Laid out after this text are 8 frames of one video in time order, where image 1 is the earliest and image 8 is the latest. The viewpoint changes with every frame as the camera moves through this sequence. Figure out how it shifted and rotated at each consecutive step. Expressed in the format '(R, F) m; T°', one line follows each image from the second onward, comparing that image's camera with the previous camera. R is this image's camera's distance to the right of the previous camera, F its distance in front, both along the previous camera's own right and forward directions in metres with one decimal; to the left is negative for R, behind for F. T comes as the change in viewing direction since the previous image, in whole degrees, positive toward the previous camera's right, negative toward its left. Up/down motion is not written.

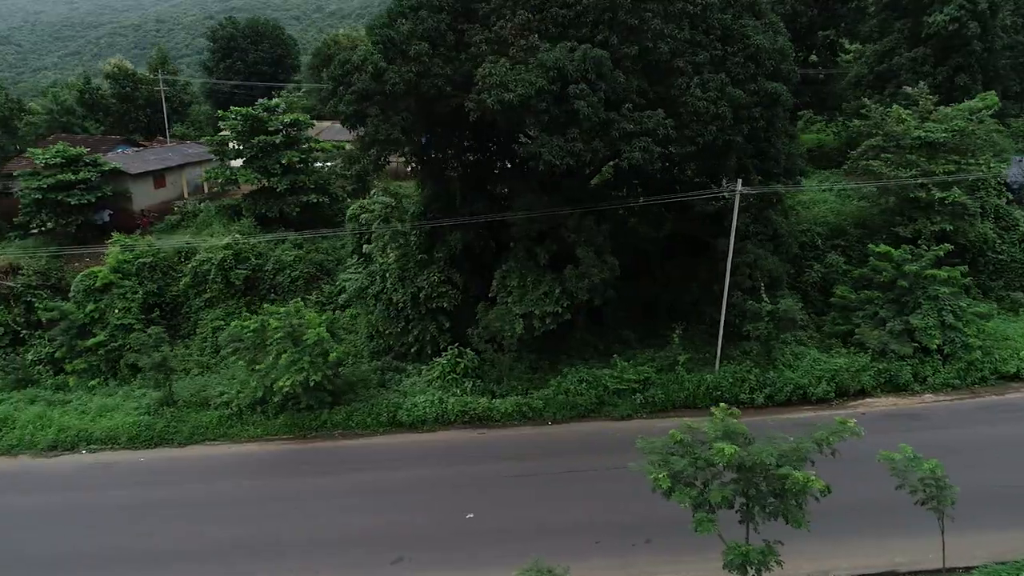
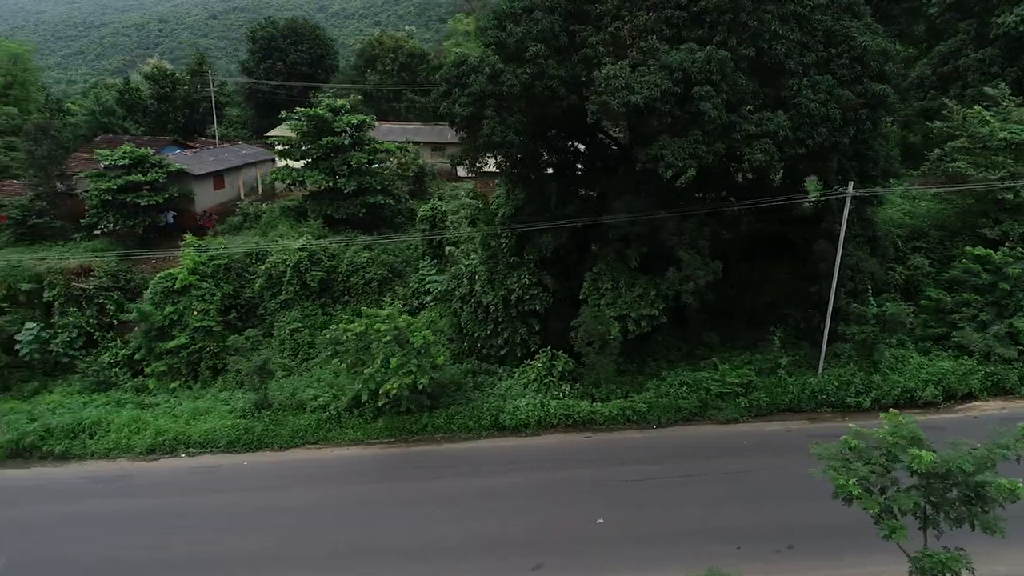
(-1.7, +0.1) m; 0°
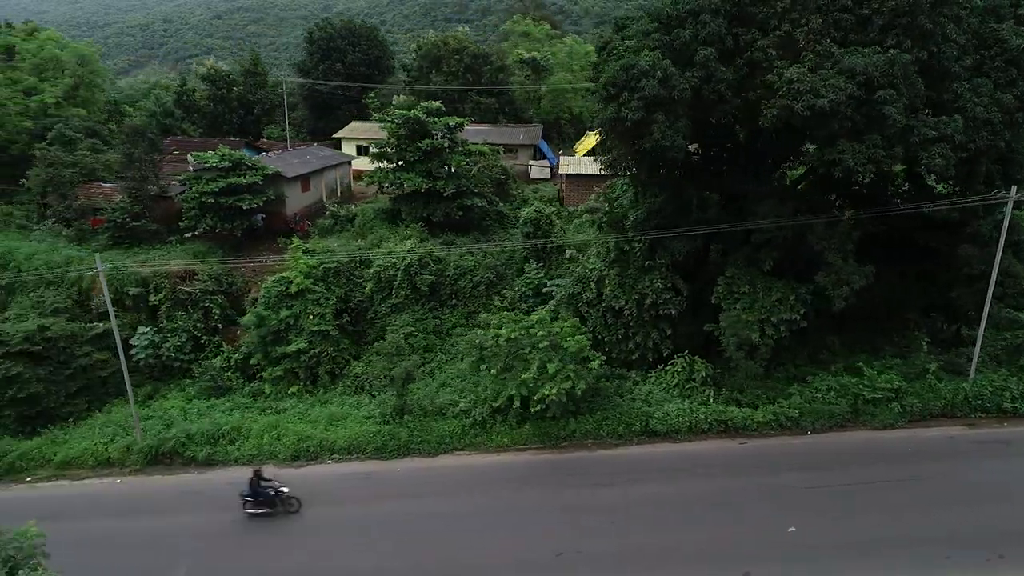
(-2.5, +0.1) m; 0°
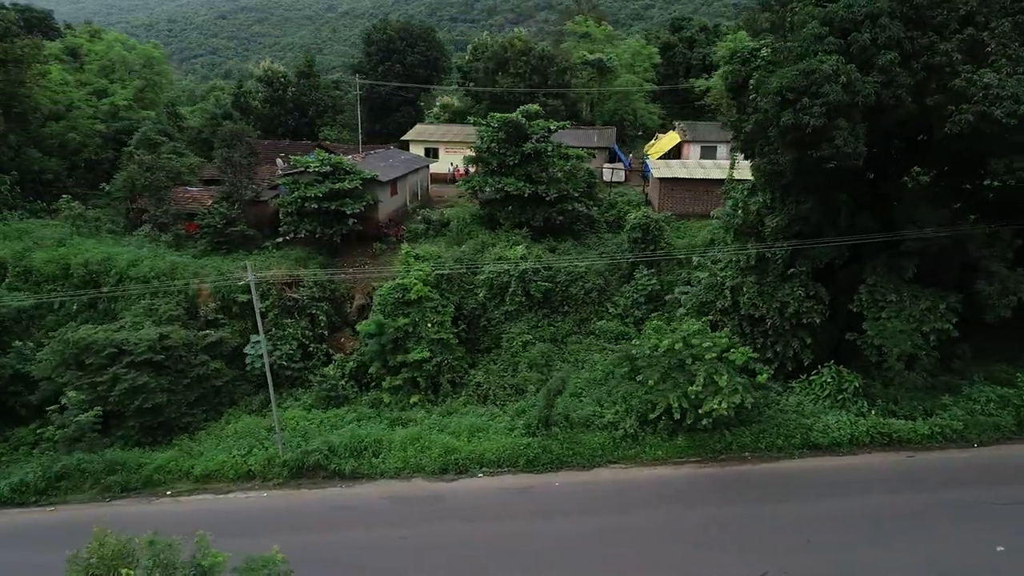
(-2.5, +0.3) m; 0°
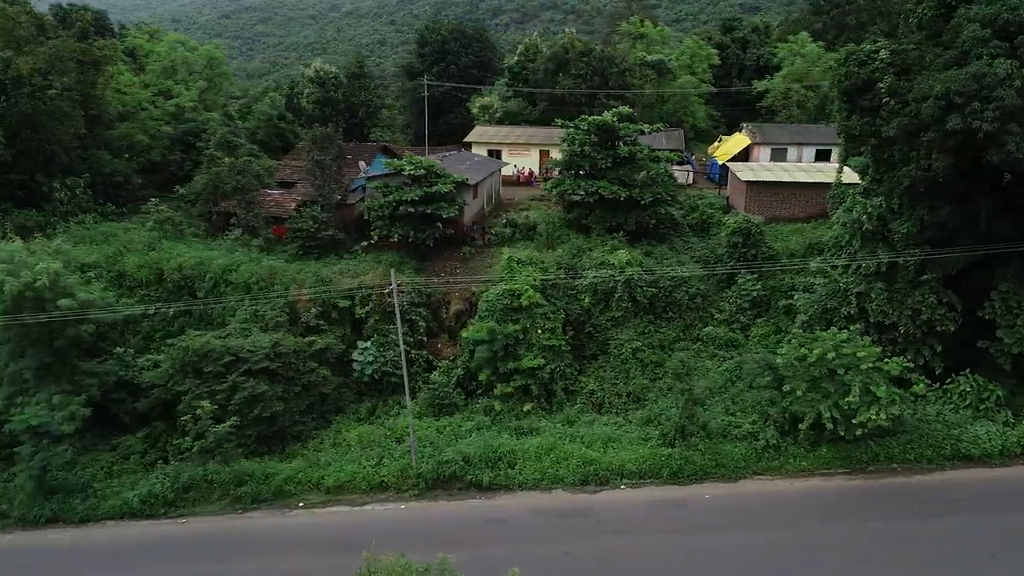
(-2.3, +0.2) m; 0°
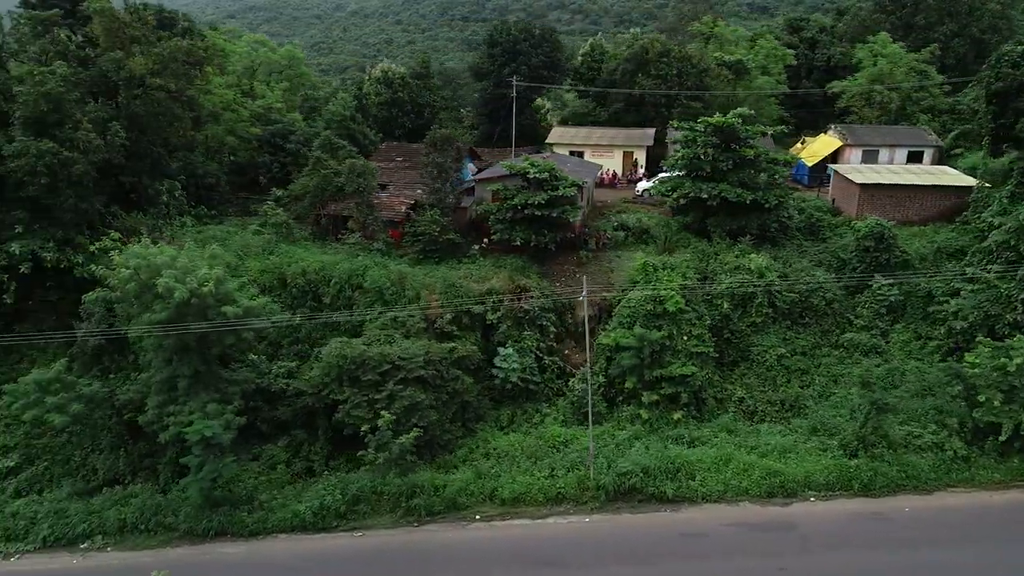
(-2.9, +0.3) m; 0°
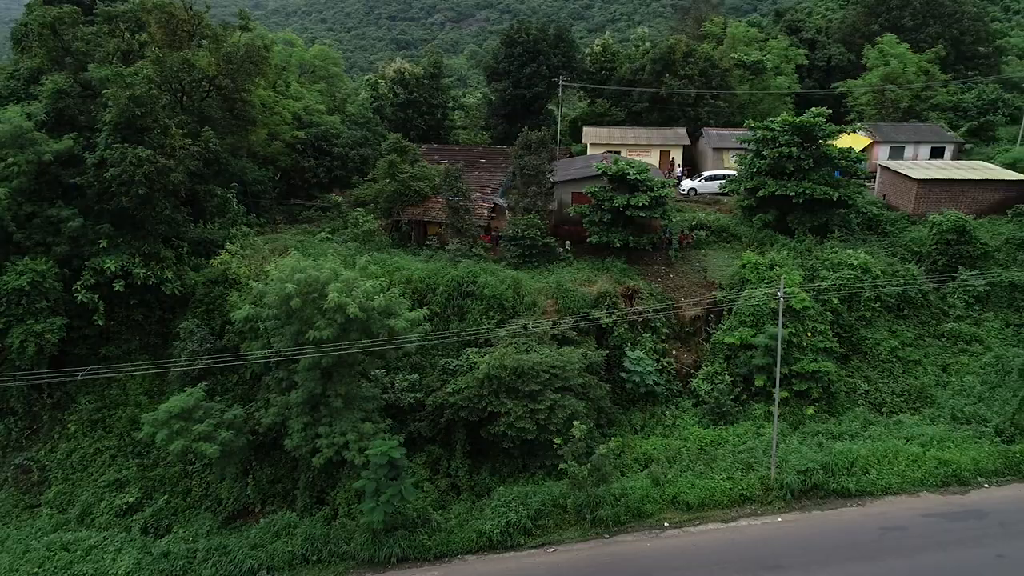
(-4.0, +0.5) m; +6°
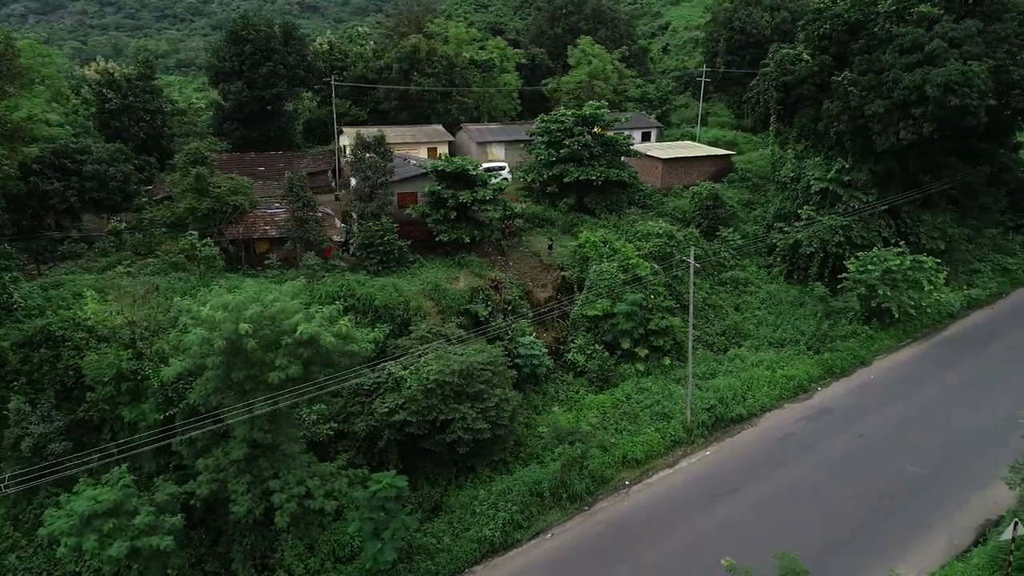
(-4.4, +1.0) m; +27°
